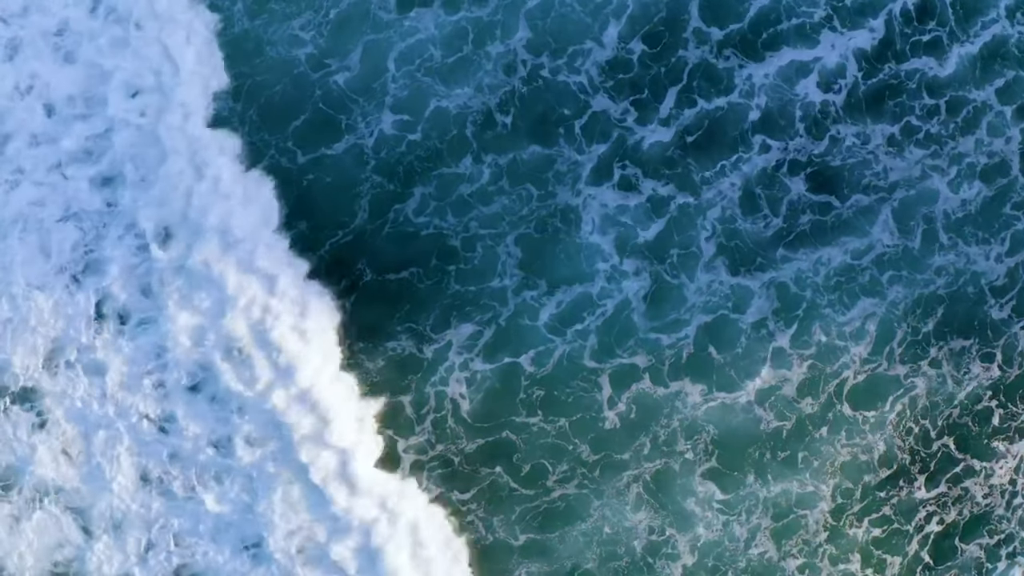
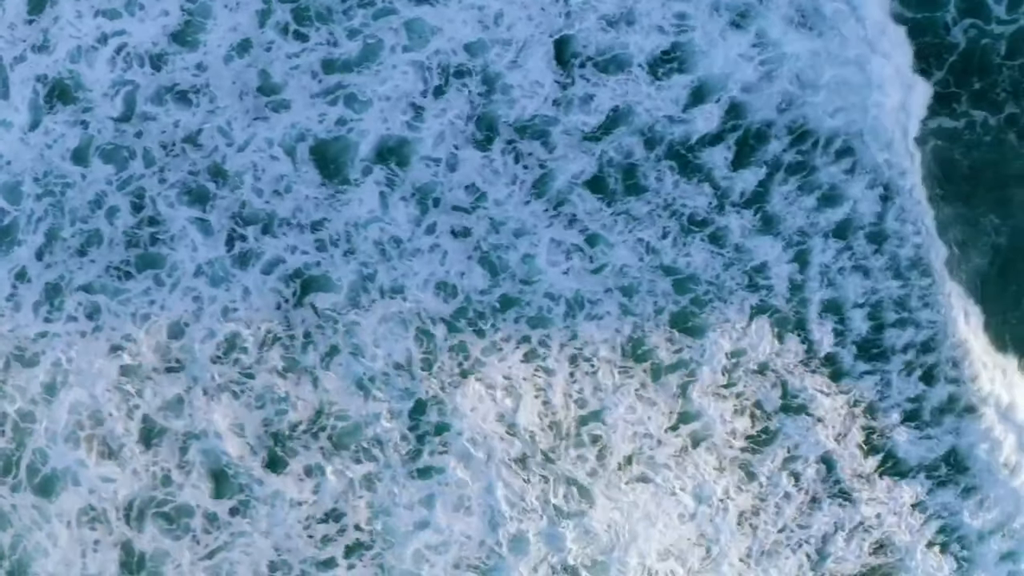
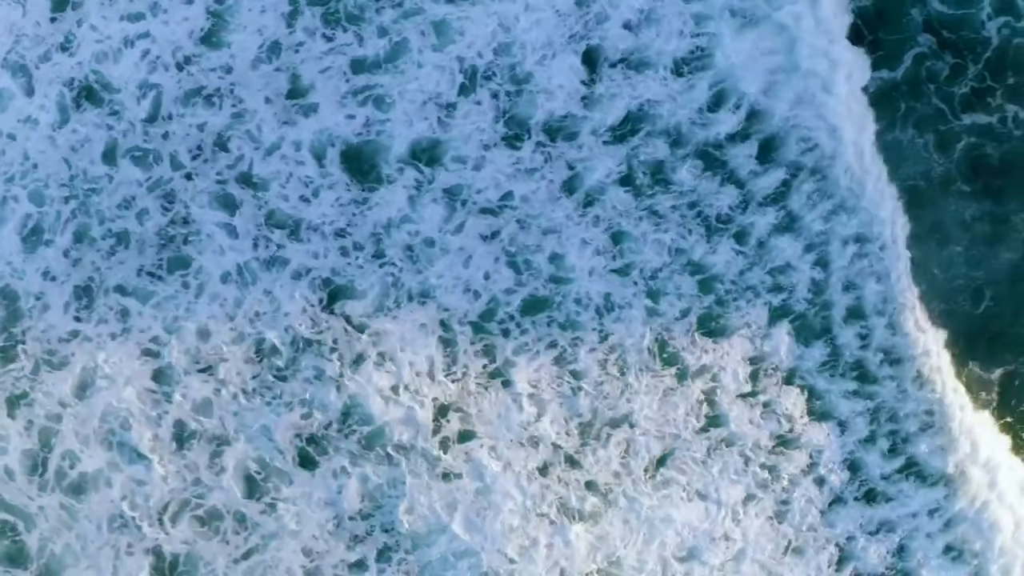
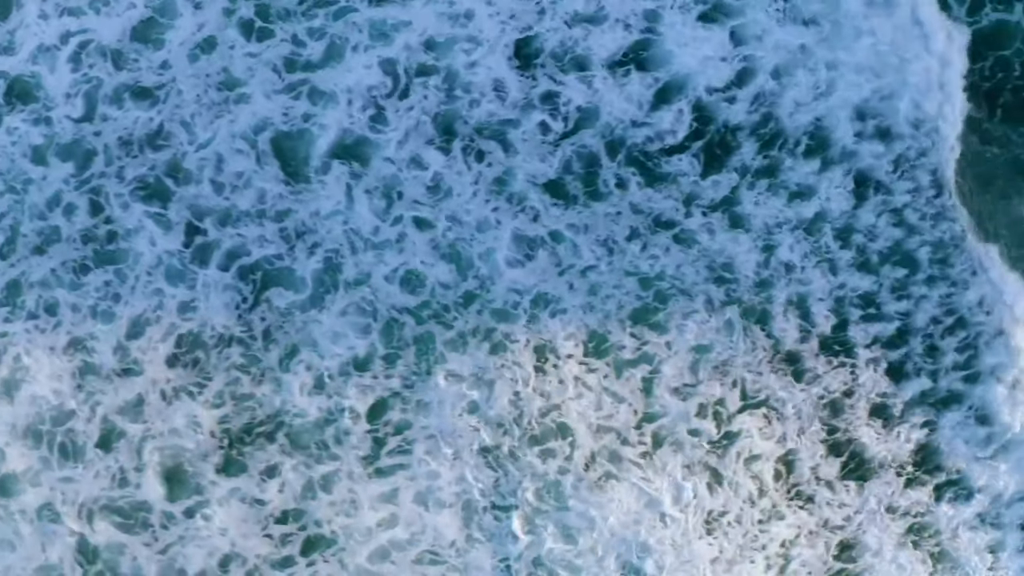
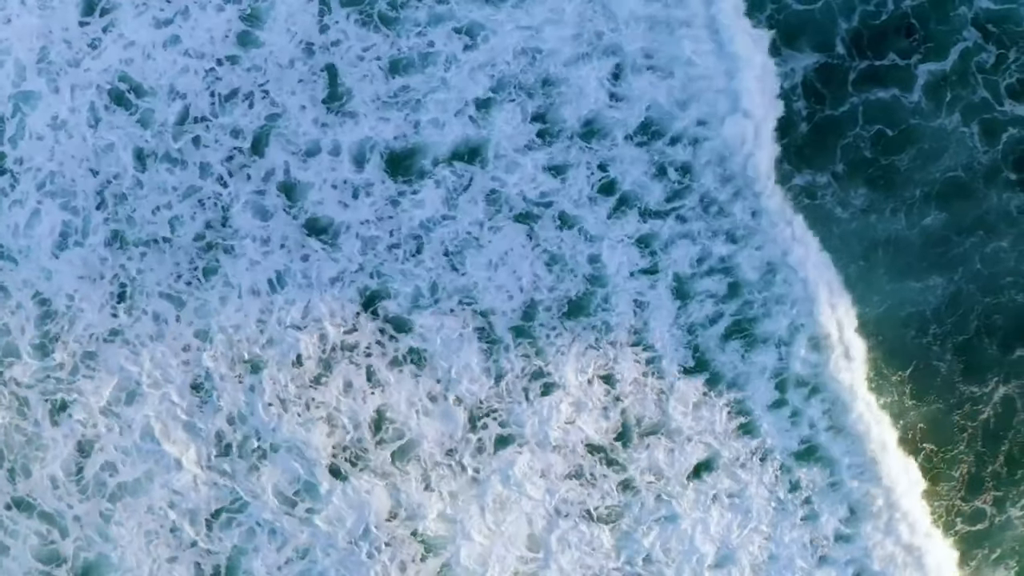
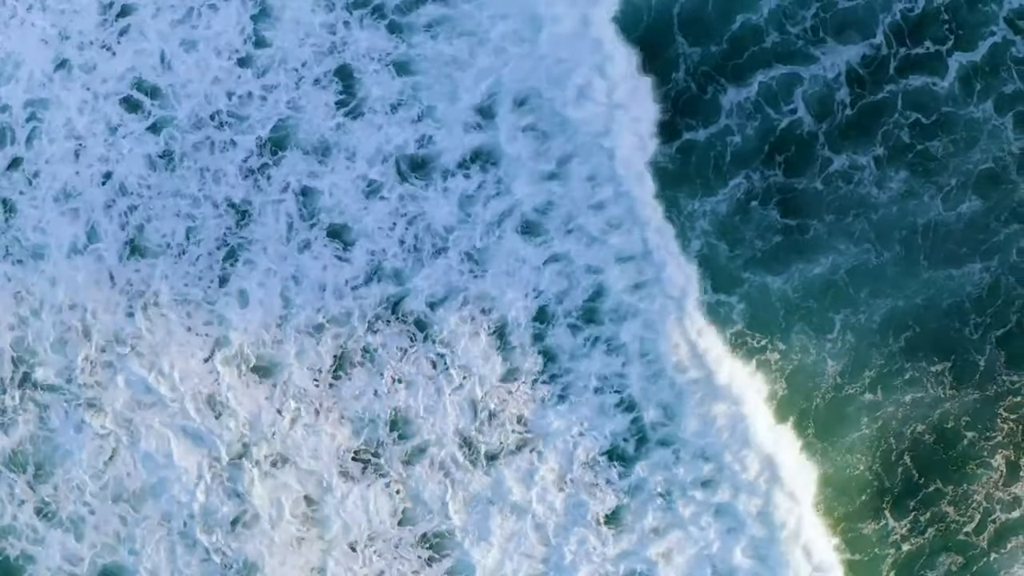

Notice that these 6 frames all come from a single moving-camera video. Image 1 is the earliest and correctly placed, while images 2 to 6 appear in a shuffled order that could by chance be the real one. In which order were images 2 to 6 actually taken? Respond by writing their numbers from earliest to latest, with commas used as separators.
6, 5, 3, 2, 4
